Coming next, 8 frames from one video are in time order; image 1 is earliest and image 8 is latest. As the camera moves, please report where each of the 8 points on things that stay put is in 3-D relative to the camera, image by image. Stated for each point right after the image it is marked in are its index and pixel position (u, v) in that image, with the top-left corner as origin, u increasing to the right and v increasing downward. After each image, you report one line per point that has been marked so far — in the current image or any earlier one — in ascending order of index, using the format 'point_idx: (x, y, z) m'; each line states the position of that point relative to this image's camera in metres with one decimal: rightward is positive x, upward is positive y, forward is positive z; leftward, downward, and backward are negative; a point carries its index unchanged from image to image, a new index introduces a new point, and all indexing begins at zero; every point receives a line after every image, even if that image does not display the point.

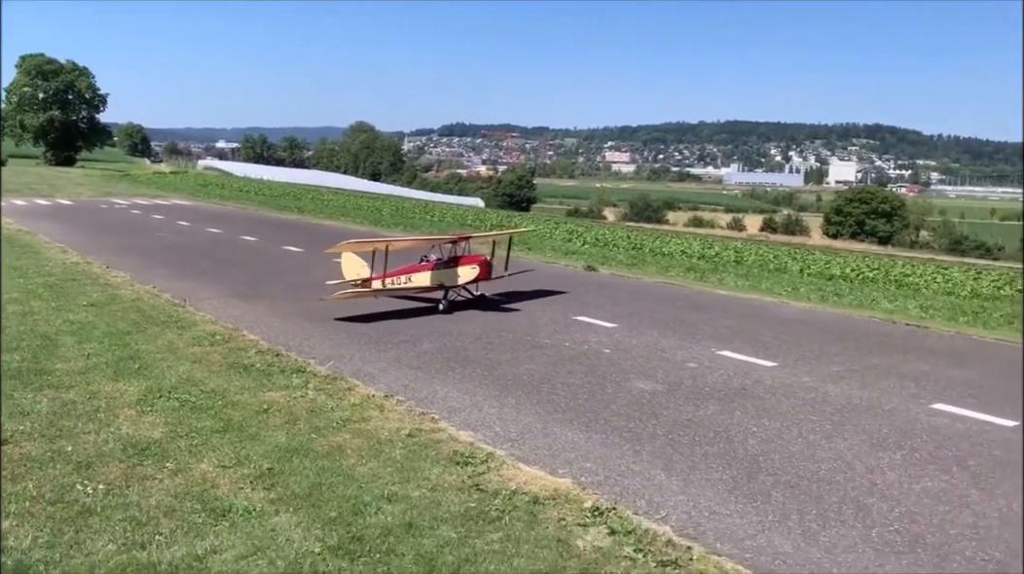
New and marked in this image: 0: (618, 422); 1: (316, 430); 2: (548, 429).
0: (+0.9, -1.1, +7.3) m
1: (-1.5, -1.1, +6.7) m
2: (+0.3, -1.1, +7.1) m
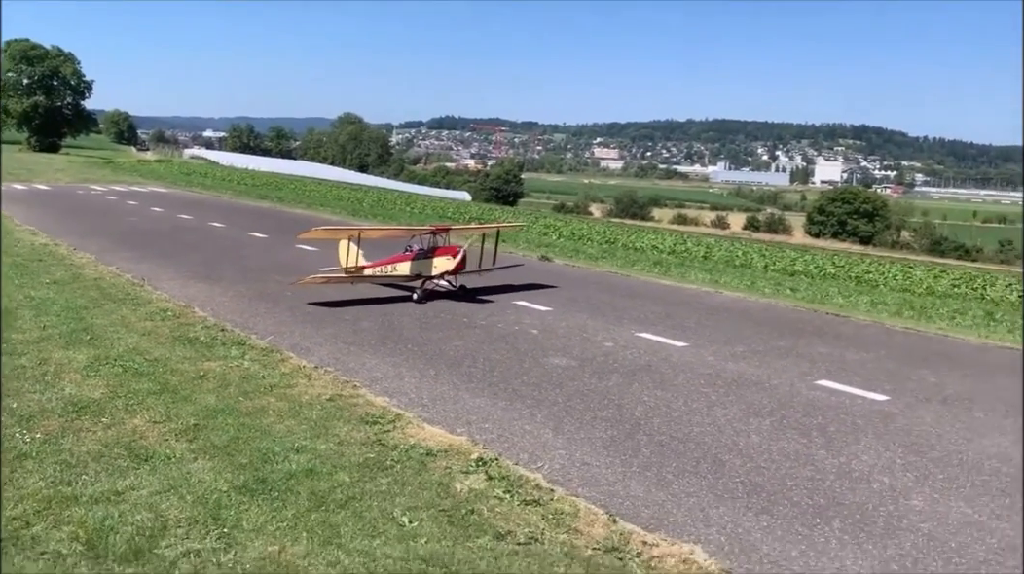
0: (+0.1, -0.9, +8.0) m
1: (-2.3, -0.9, +7.4) m
2: (-0.5, -1.0, +7.8) m
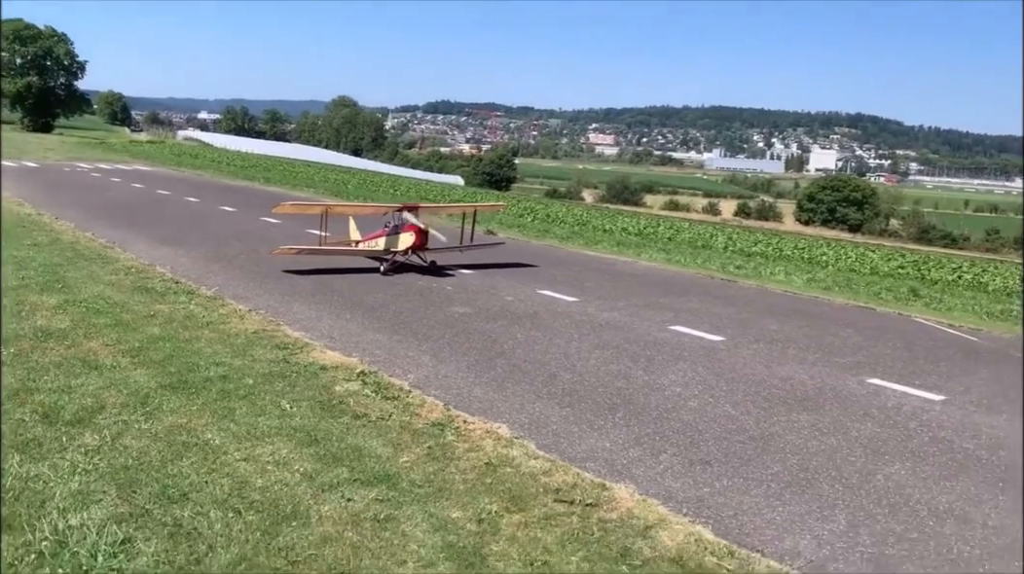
0: (-1.0, -0.5, +9.6) m
1: (-3.4, -0.4, +9.0) m
2: (-1.6, -0.5, +9.4) m
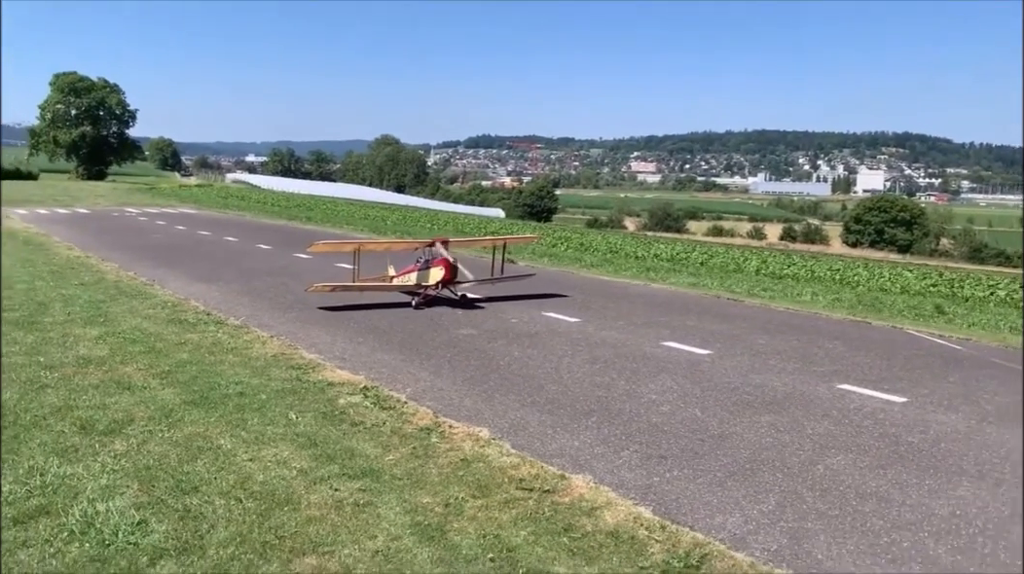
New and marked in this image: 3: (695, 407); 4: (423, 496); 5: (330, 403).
0: (-1.0, -0.8, +10.4) m
1: (-3.4, -0.7, +9.9) m
2: (-1.6, -0.8, +10.2) m
3: (+1.7, -1.1, +8.0) m
4: (-0.6, -1.4, +5.8) m
5: (-1.6, -1.0, +7.9) m
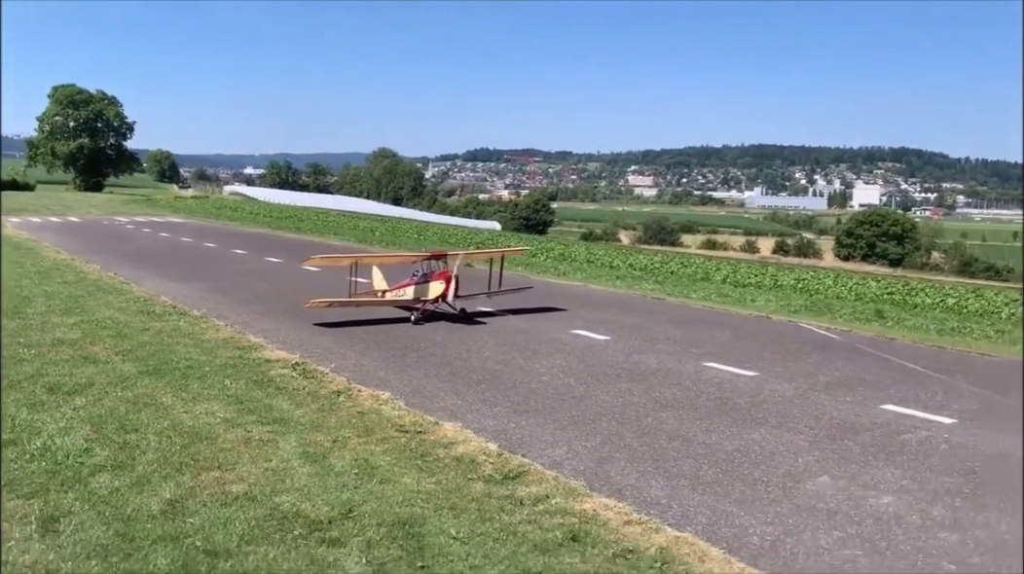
0: (-2.0, -0.7, +11.8) m
1: (-4.4, -0.6, +11.4) m
2: (-2.7, -0.7, +11.7) m
3: (+0.6, -1.0, +9.5) m
4: (-1.6, -1.2, +7.2) m
5: (-2.7, -0.9, +9.4) m
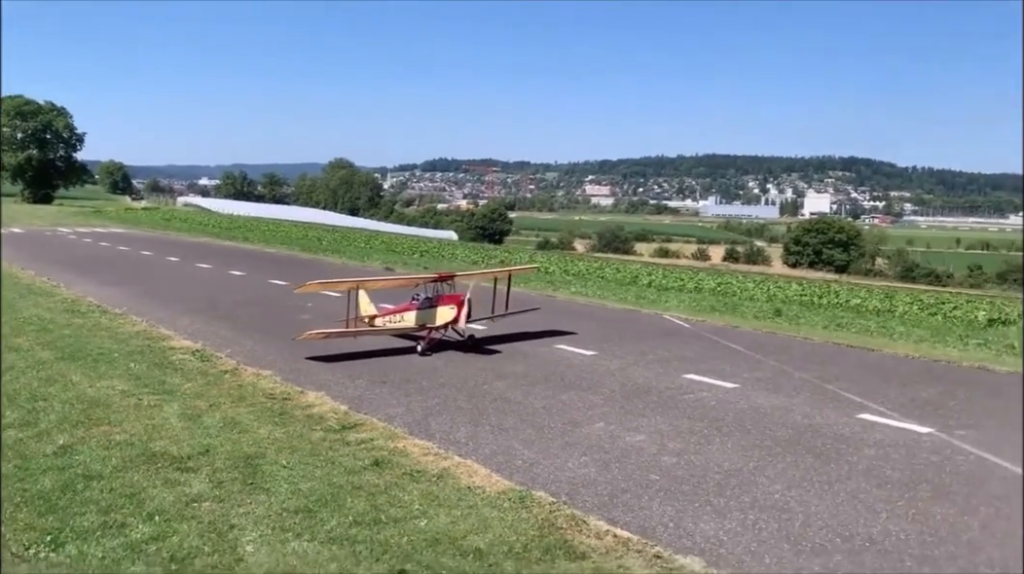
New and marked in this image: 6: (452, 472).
0: (-3.8, -0.6, +13.3) m
1: (-6.1, -0.6, +12.7) m
2: (-4.4, -0.6, +13.1) m
3: (-1.0, -0.9, +11.0) m
4: (-3.1, -1.1, +8.7) m
5: (-4.3, -0.9, +10.8) m
6: (-0.5, -1.4, +6.7) m
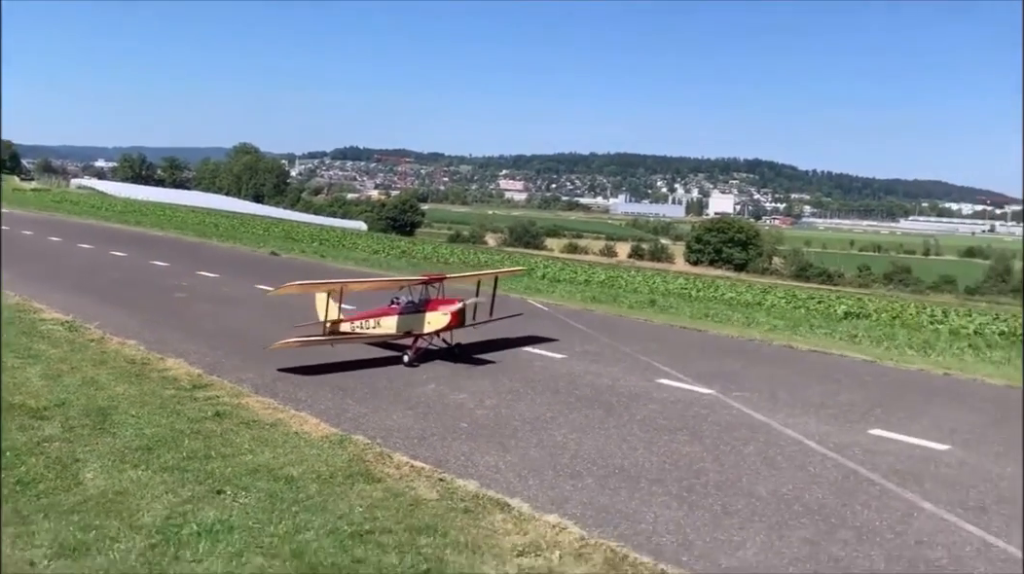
0: (-5.9, -0.3, +13.9) m
1: (-8.2, -0.2, +13.0) m
2: (-6.5, -0.3, +13.6) m
3: (-2.9, -0.6, +11.9) m
4: (-4.8, -0.8, +9.4) m
5: (-6.1, -0.5, +11.3) m
6: (-2.0, -1.2, +7.6) m
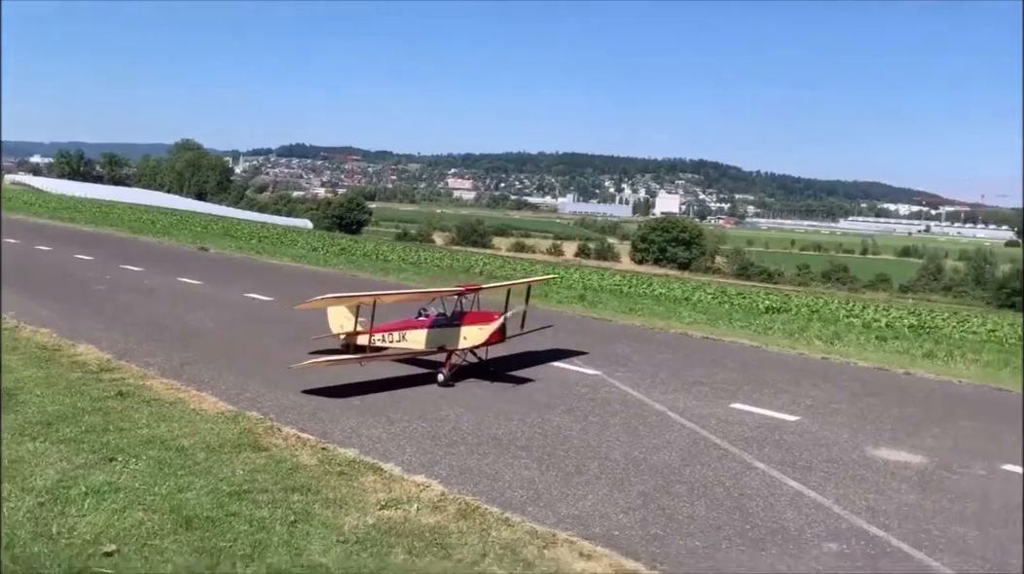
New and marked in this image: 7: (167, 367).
0: (-7.3, -0.1, +14.1) m
1: (-9.5, -0.1, +13.1) m
2: (-7.9, -0.1, +13.8) m
3: (-4.2, -0.5, +12.3) m
4: (-5.9, -0.7, +9.7) m
5: (-7.4, -0.4, +11.6) m
6: (-3.0, -1.0, +8.1) m
7: (-3.7, -0.9, +9.4) m
